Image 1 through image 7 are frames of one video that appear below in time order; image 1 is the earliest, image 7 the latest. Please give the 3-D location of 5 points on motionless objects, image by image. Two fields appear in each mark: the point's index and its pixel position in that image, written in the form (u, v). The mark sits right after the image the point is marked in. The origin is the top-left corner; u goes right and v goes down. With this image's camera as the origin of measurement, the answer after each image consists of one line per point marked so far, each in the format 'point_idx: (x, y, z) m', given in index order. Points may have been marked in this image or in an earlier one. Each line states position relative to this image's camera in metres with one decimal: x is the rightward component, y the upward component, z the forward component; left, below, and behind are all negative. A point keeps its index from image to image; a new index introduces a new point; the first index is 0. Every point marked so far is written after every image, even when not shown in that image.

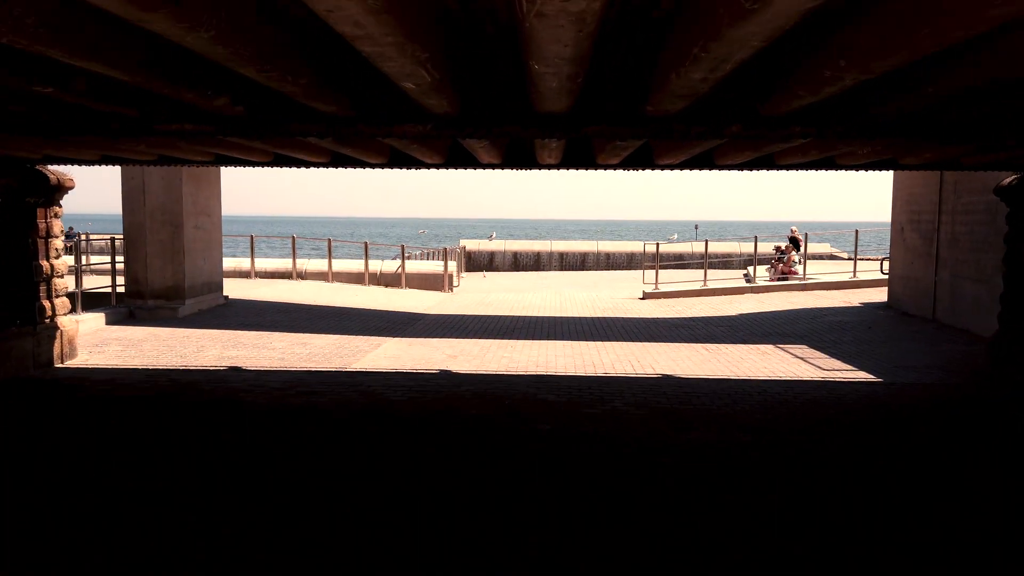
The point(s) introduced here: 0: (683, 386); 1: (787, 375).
0: (+2.0, -1.1, +8.7) m
1: (+3.4, -1.1, +9.4) m
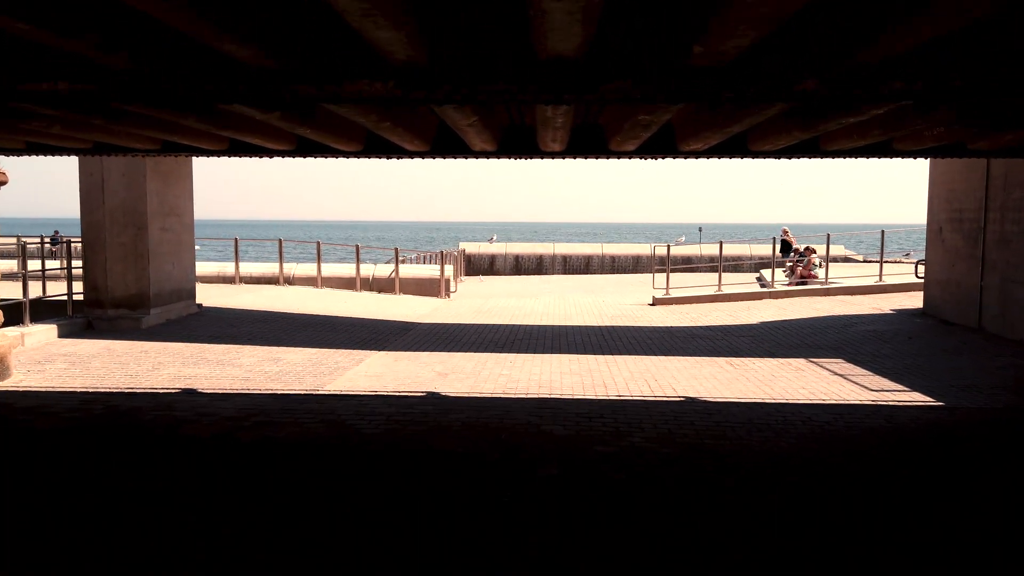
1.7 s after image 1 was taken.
0: (+1.9, -1.2, +7.4) m
1: (+3.4, -1.1, +8.1) m
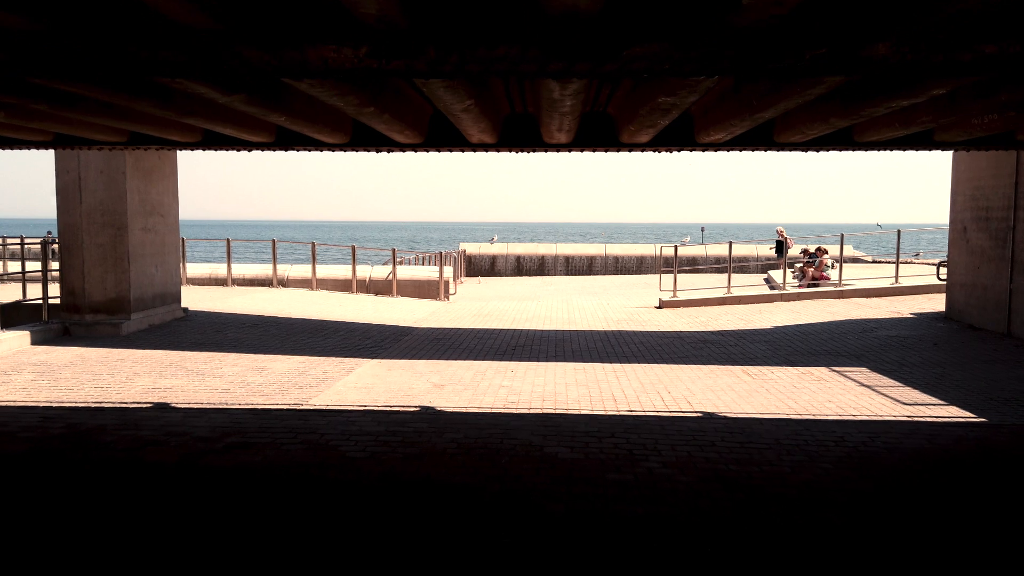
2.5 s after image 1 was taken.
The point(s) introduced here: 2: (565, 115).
0: (+1.9, -1.2, +6.7) m
1: (+3.4, -1.2, +7.4) m
2: (+0.4, +1.4, +6.0) m
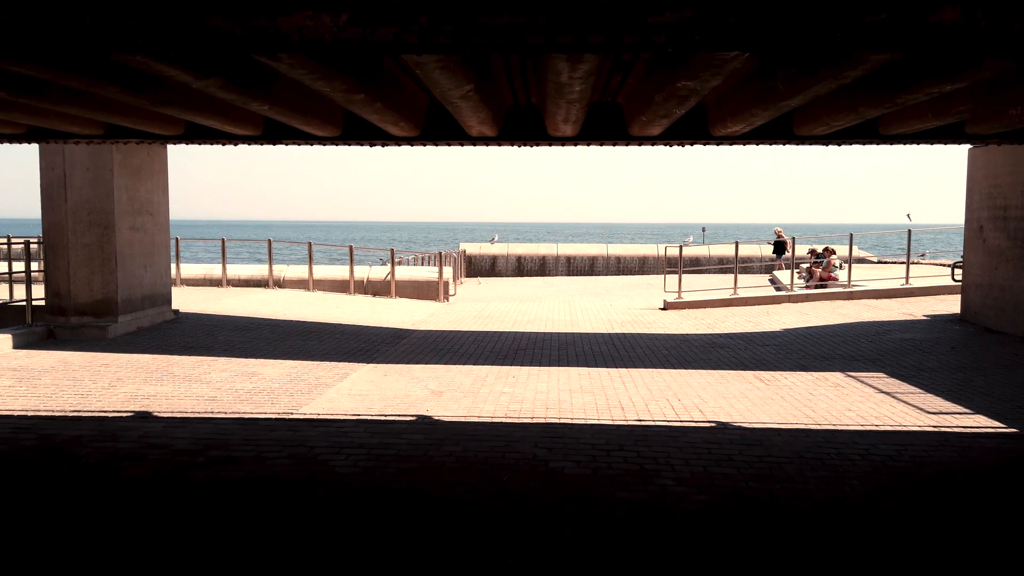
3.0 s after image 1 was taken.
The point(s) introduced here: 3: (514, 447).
0: (+2.0, -1.2, +6.3) m
1: (+3.4, -1.2, +7.0) m
2: (+0.5, +1.4, +5.6) m
3: (0.0, -1.3, +6.1) m
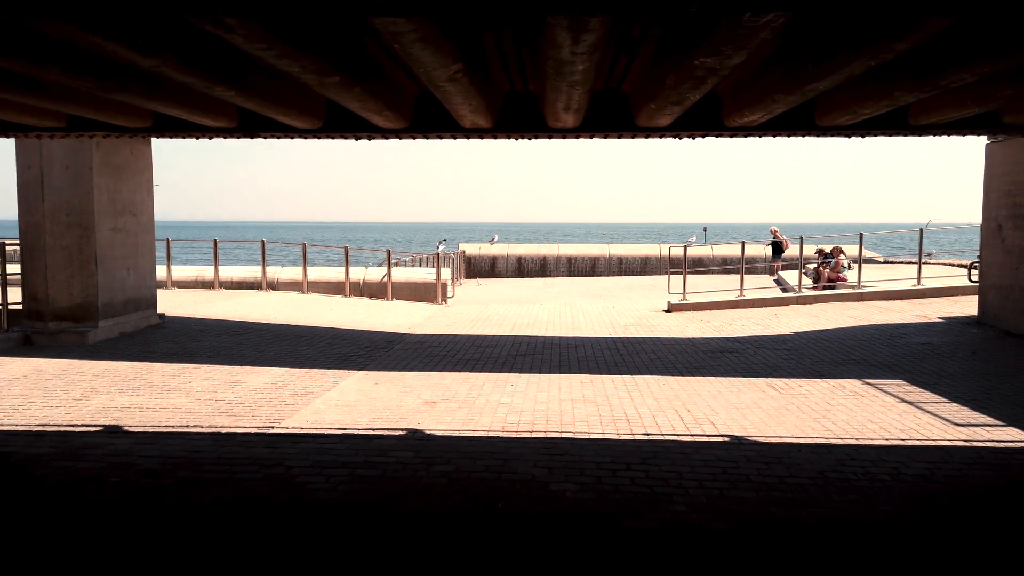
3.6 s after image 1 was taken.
0: (+1.9, -1.3, +5.8) m
1: (+3.4, -1.2, +6.5) m
2: (+0.4, +1.3, +5.1) m
3: (0.0, -1.3, +5.6) m
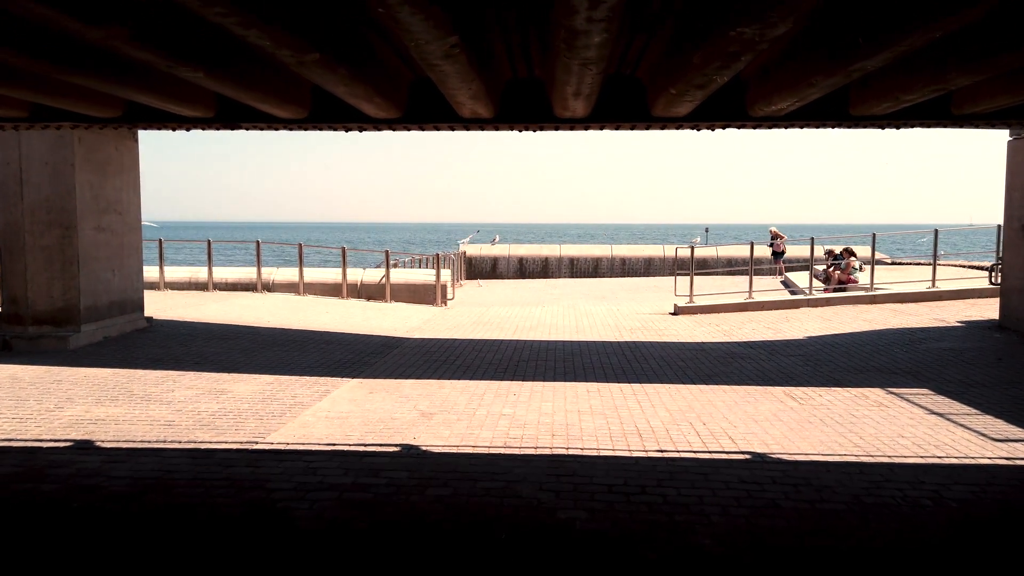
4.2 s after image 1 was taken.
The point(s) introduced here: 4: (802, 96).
0: (+2.0, -1.3, +5.3) m
1: (+3.4, -1.3, +6.0) m
2: (+0.4, +1.3, +4.6) m
3: (0.0, -1.3, +5.1) m
4: (+1.8, +1.2, +4.9) m
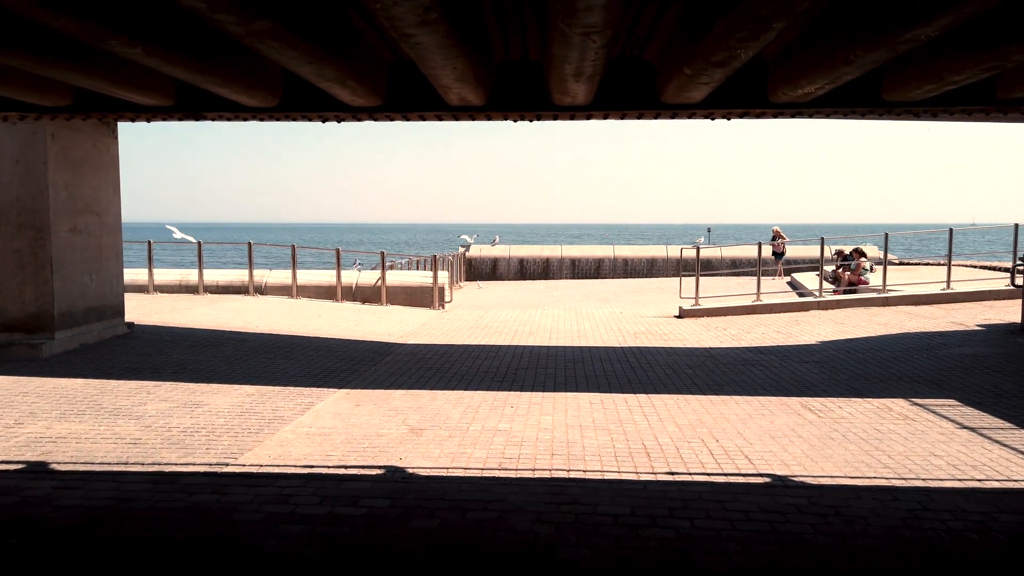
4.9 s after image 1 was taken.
0: (+1.9, -1.3, +4.8) m
1: (+3.4, -1.3, +5.5) m
2: (+0.4, +1.3, +4.1) m
3: (0.0, -1.4, +4.5) m
4: (+1.8, +1.2, +4.4) m
